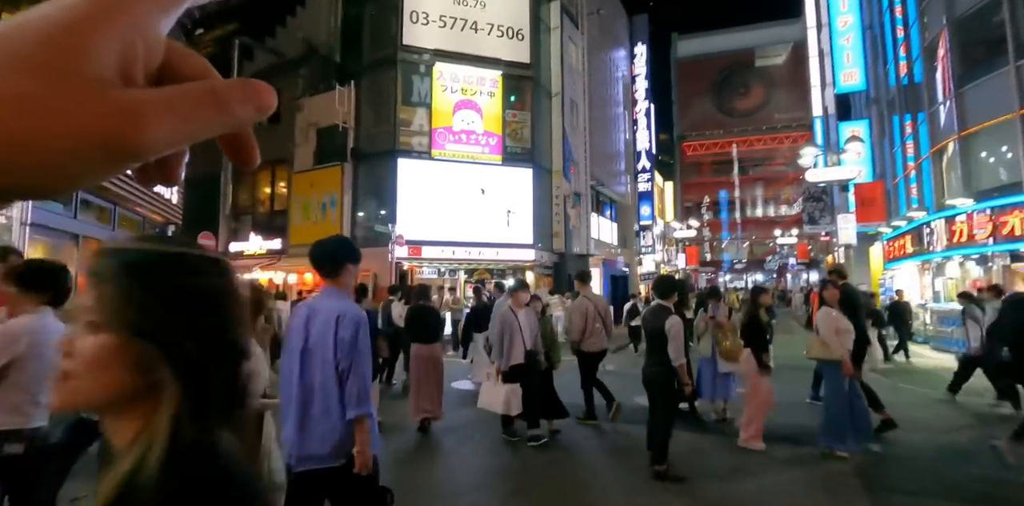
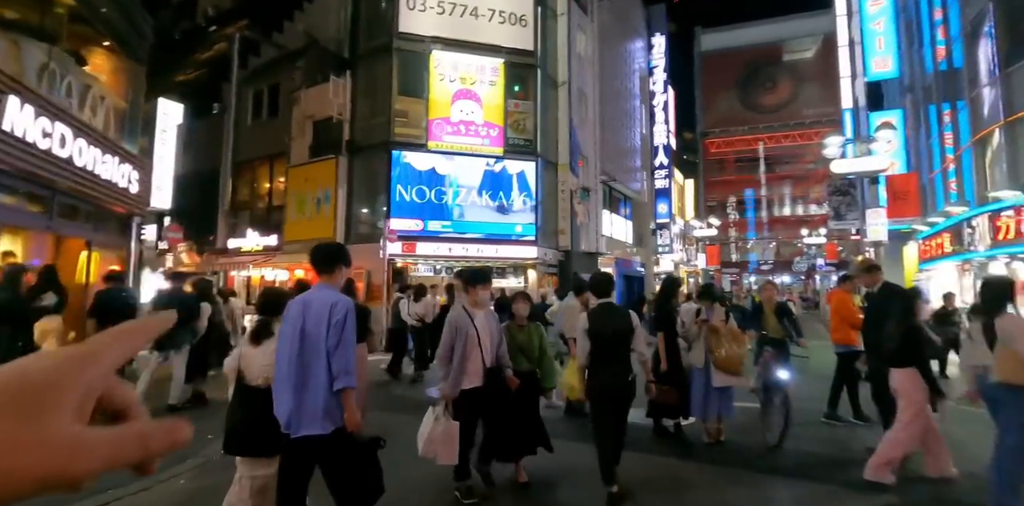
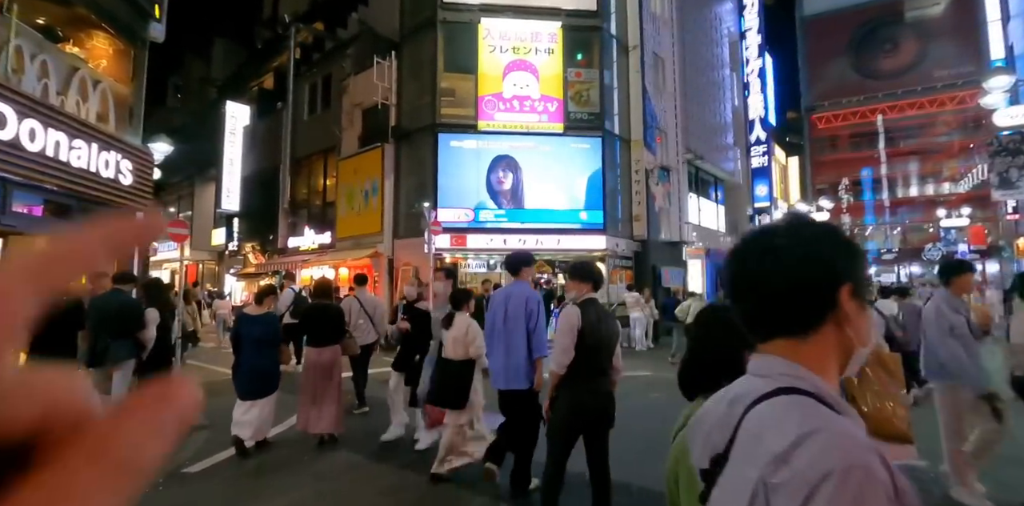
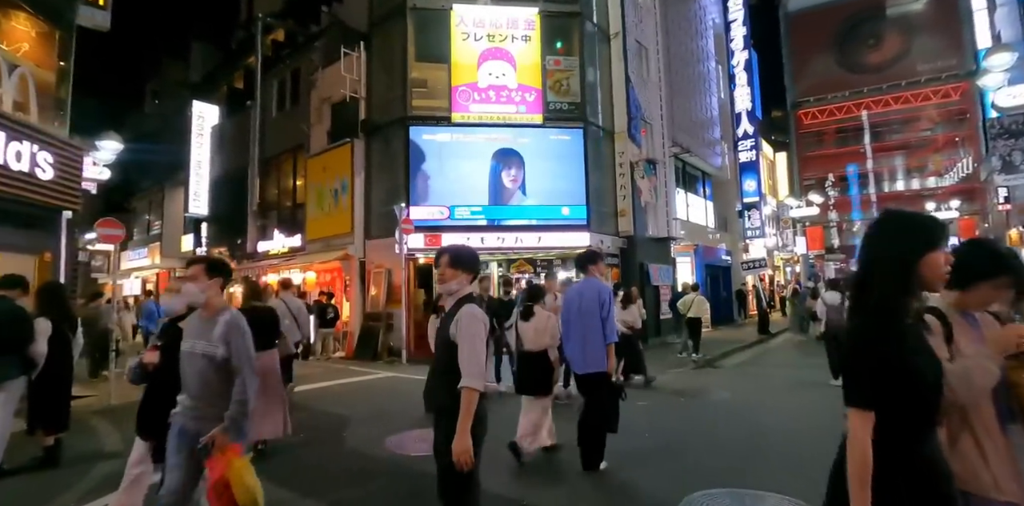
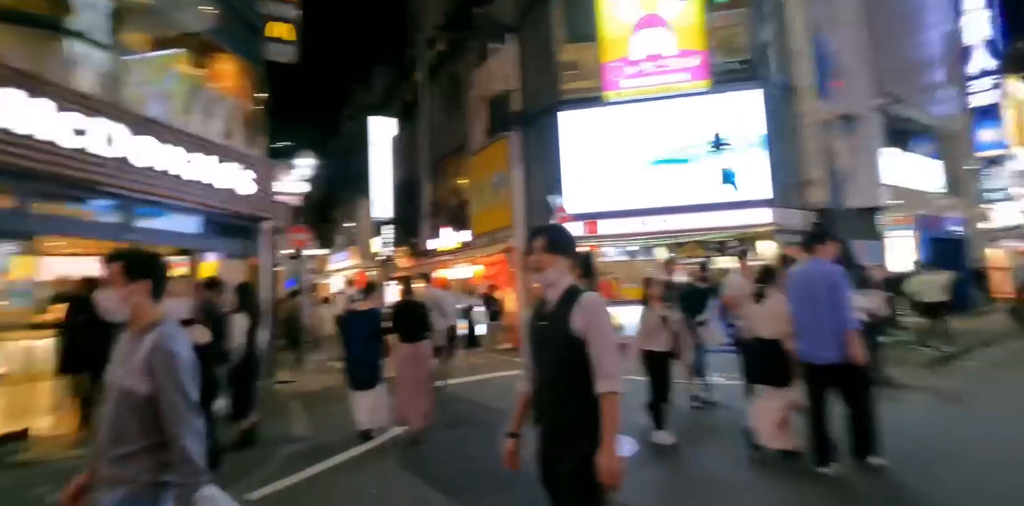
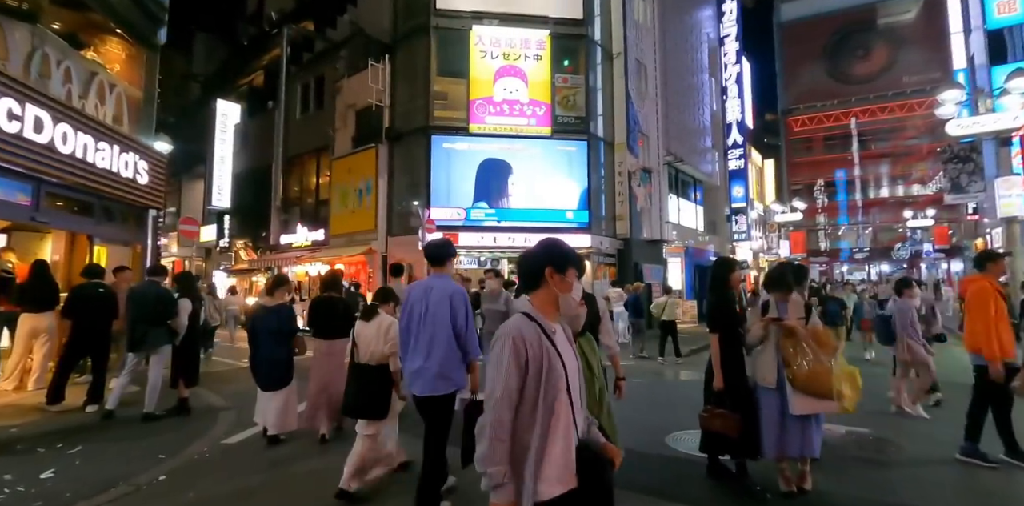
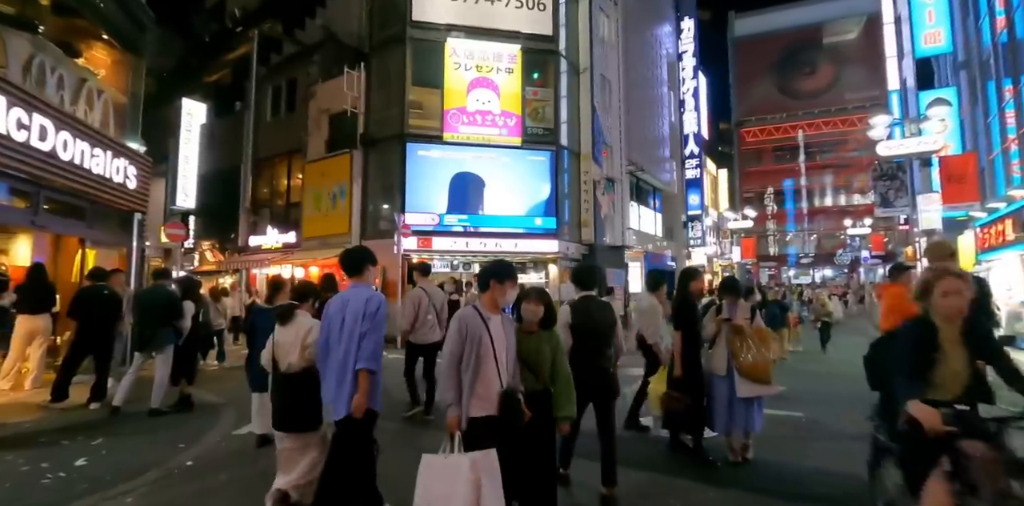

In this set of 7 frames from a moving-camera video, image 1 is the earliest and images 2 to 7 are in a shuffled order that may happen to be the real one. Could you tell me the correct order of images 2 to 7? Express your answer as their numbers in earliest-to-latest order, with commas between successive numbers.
2, 7, 6, 3, 4, 5
